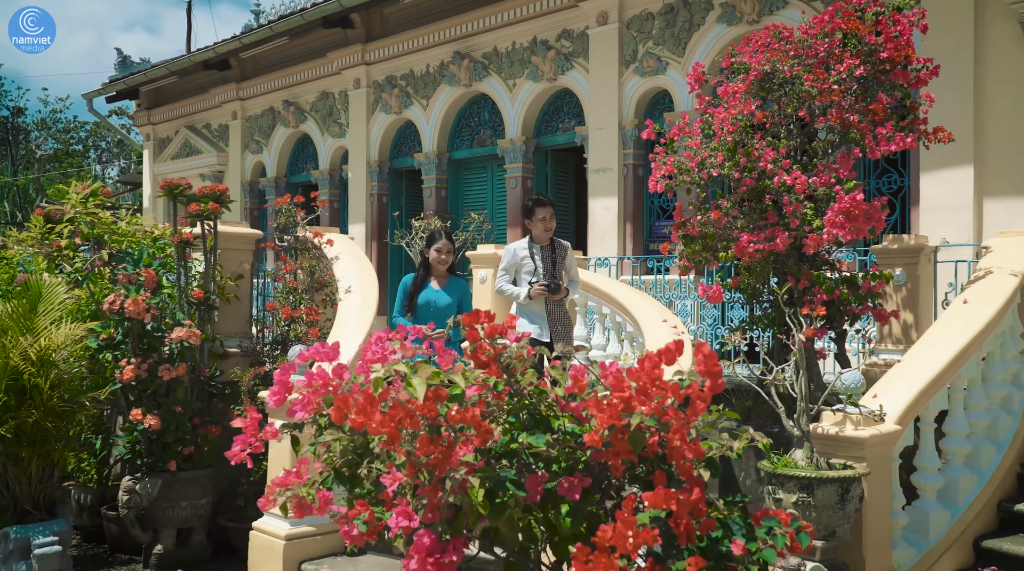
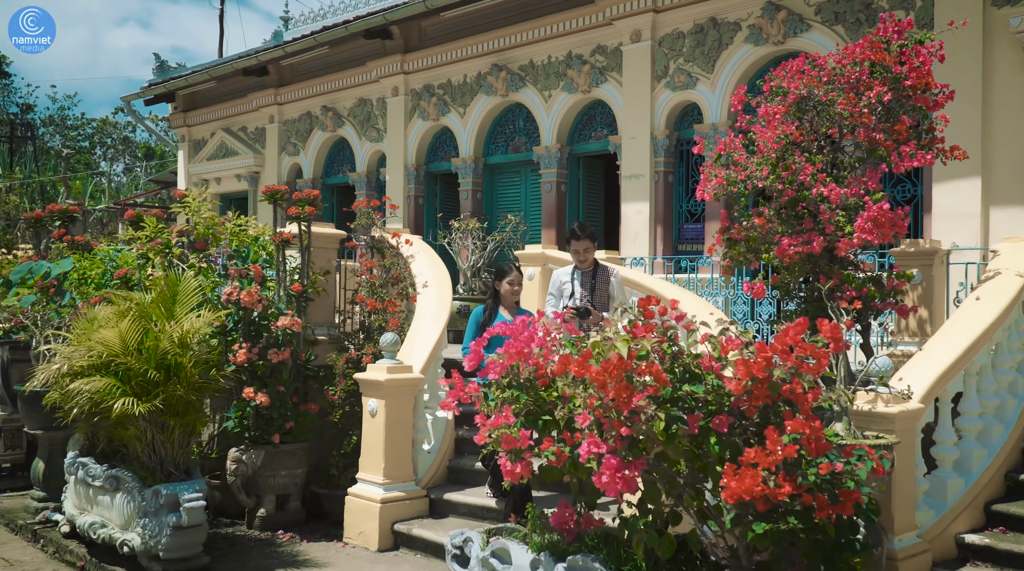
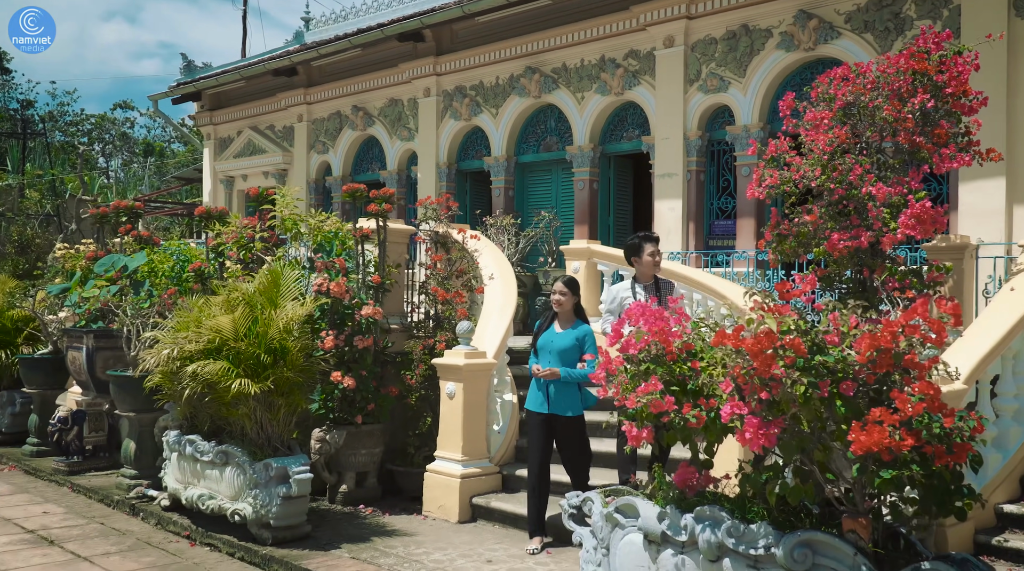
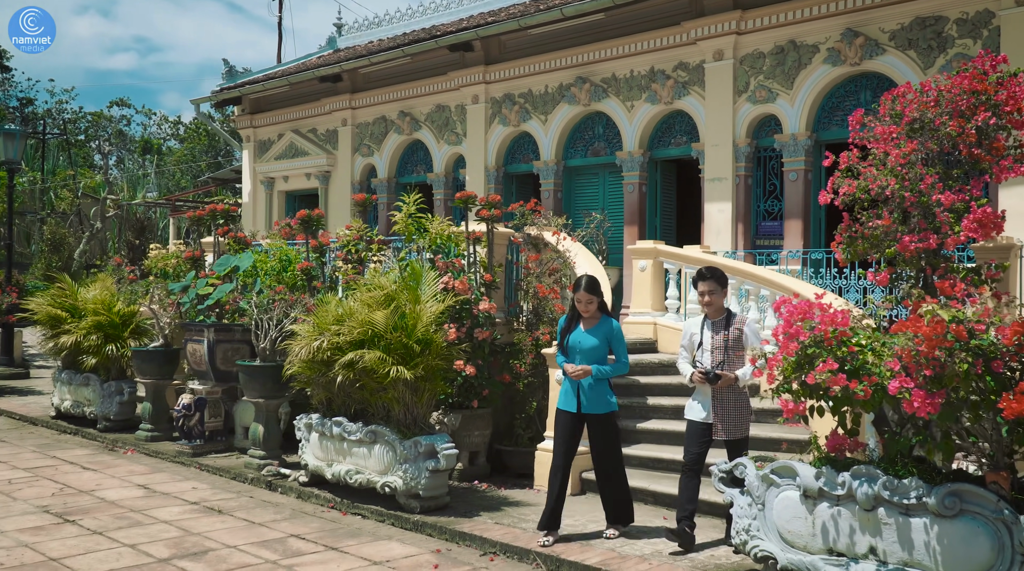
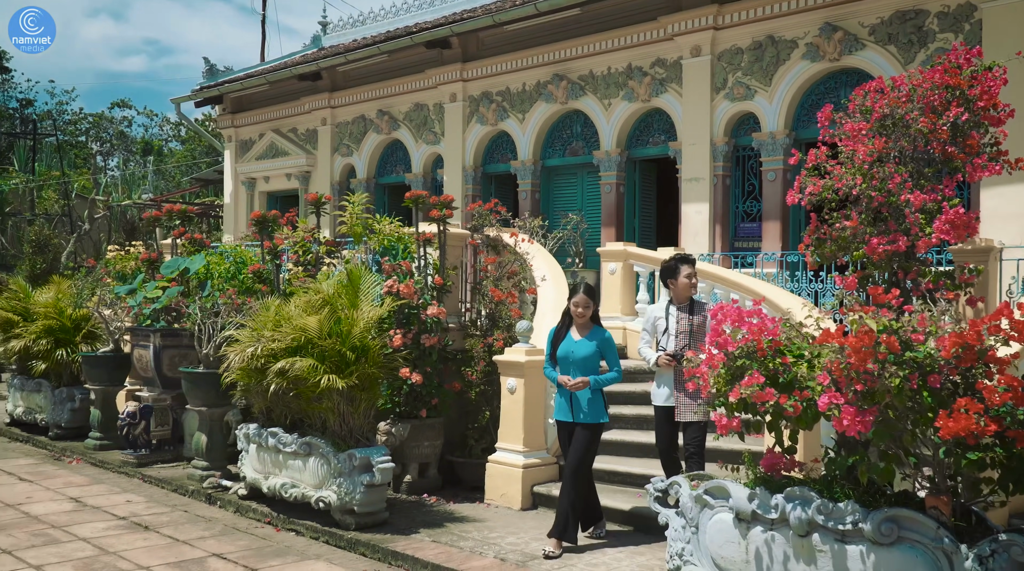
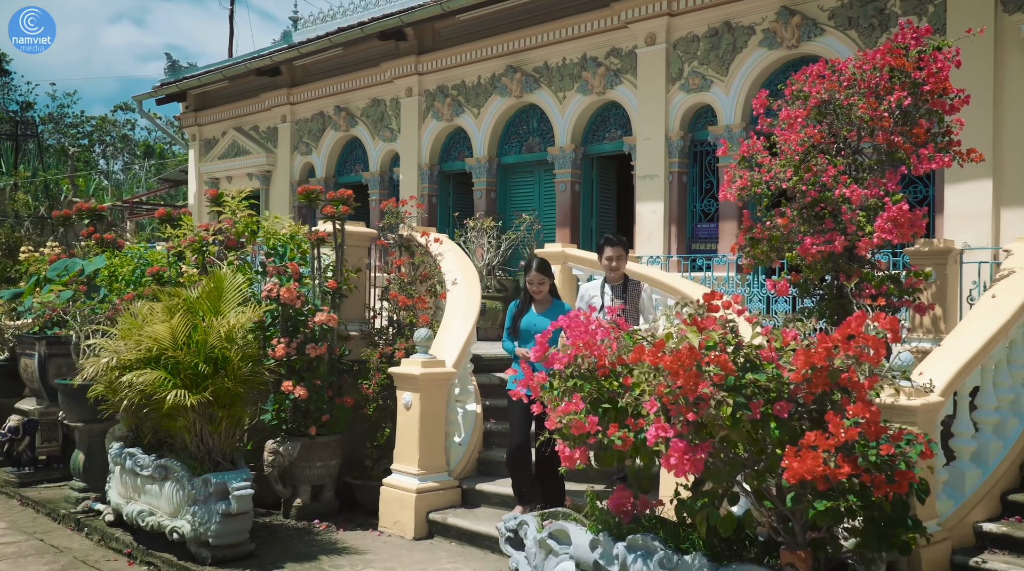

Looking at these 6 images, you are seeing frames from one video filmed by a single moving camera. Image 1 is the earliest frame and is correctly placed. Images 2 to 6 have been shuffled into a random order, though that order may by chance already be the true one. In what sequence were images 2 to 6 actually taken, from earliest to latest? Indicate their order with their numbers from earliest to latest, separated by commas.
2, 6, 3, 5, 4
